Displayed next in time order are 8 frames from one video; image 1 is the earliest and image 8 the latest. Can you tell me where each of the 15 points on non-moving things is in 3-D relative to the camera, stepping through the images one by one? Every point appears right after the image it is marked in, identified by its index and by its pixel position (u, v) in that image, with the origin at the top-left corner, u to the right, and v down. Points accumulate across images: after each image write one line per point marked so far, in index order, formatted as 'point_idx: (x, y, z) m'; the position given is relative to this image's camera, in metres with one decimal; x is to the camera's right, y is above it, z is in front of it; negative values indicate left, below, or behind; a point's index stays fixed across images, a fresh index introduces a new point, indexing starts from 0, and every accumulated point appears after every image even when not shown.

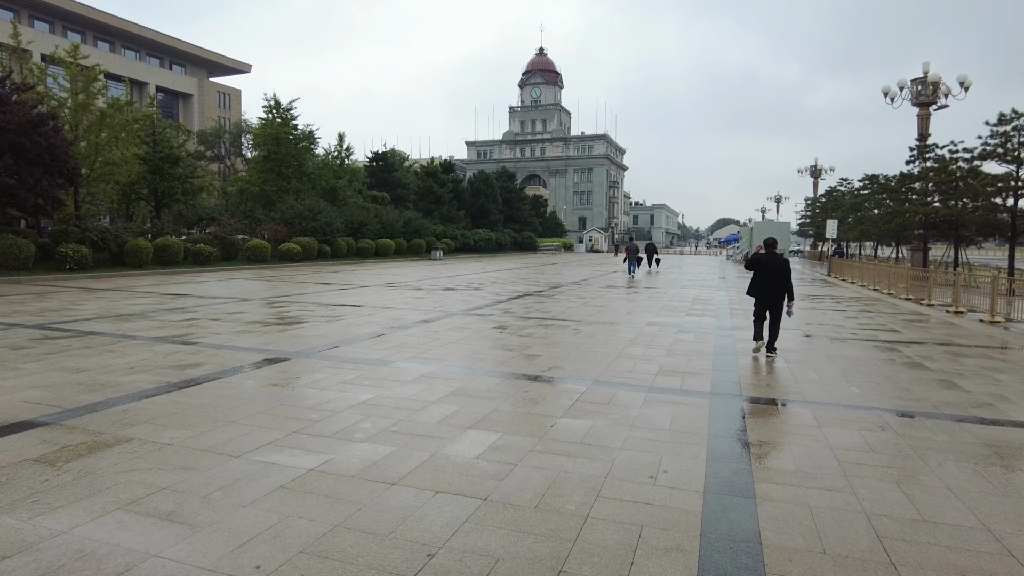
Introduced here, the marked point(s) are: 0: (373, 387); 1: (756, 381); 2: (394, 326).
0: (-1.2, -0.9, +5.9) m
1: (+2.5, -1.0, +6.8) m
2: (-1.8, -0.6, +9.9) m
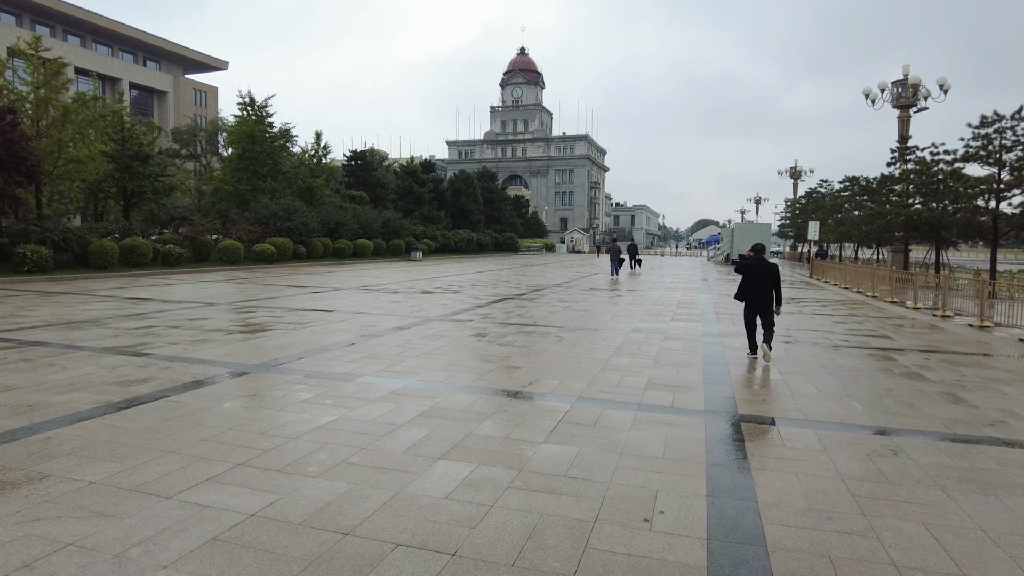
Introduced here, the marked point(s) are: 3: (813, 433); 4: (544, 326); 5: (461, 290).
0: (-1.4, -1.0, +5.3) m
1: (+2.3, -1.0, +6.4) m
2: (-2.1, -0.7, +9.4) m
3: (+2.3, -1.1, +5.0) m
4: (+0.6, -0.6, +10.8) m
5: (-1.4, -0.1, +17.7) m
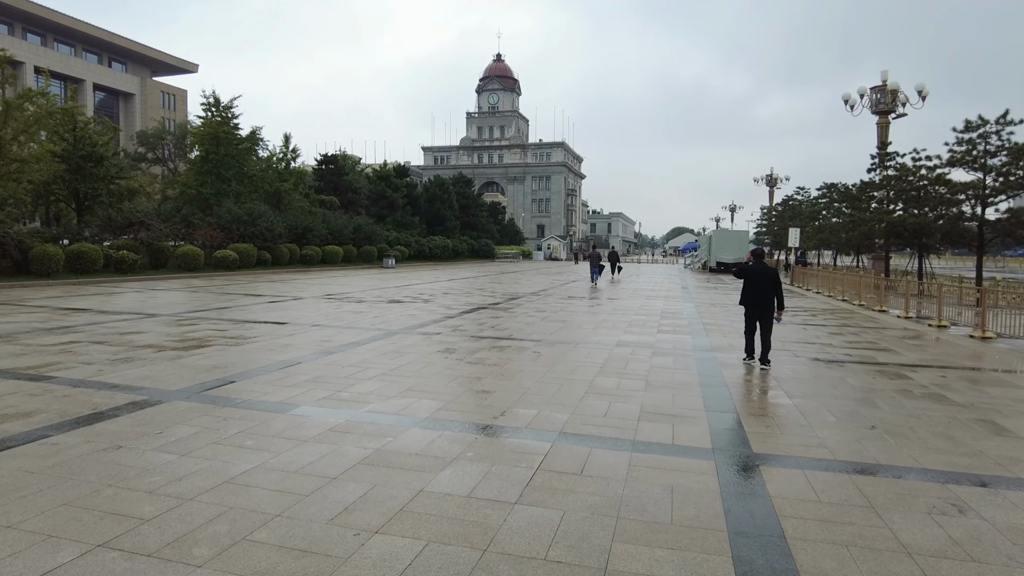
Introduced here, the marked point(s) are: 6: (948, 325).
0: (-1.7, -1.1, +4.3) m
1: (+2.0, -1.1, +5.4) m
2: (-2.4, -0.8, +8.3) m
3: (+2.1, -1.2, +4.1) m
4: (+0.1, -0.8, +9.8) m
5: (-2.0, -0.3, +16.6) m
6: (+11.1, -1.0, +16.6) m
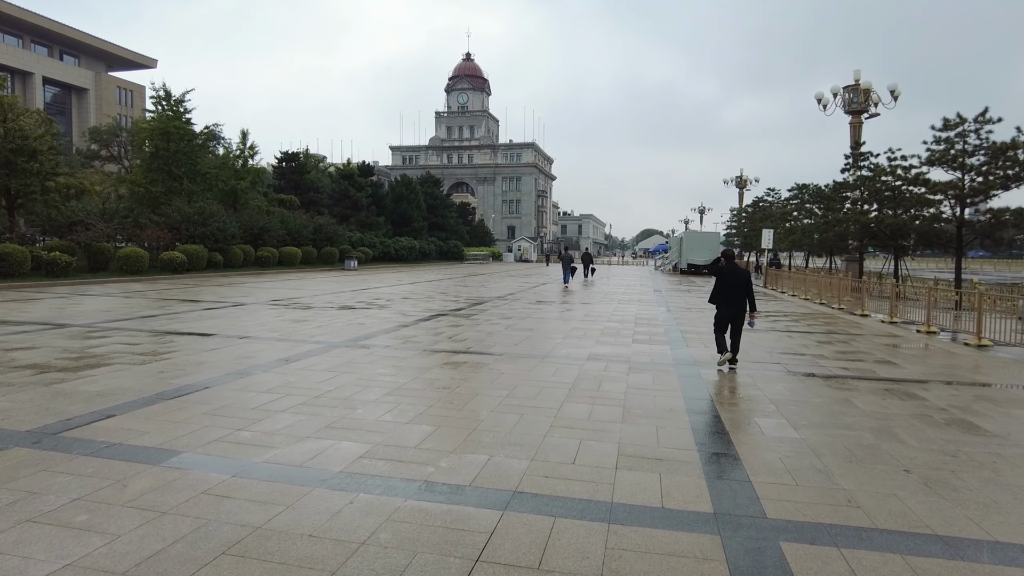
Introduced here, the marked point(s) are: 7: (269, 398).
0: (-2.0, -1.1, +3.0) m
1: (+1.7, -1.2, +4.3) m
2: (-2.9, -0.9, +7.0) m
3: (+1.8, -1.2, +3.0) m
4: (-0.4, -0.9, +8.7) m
5: (-2.9, -0.4, +15.3) m
6: (+10.3, -1.1, +15.9) m
7: (-2.2, -1.0, +5.8) m
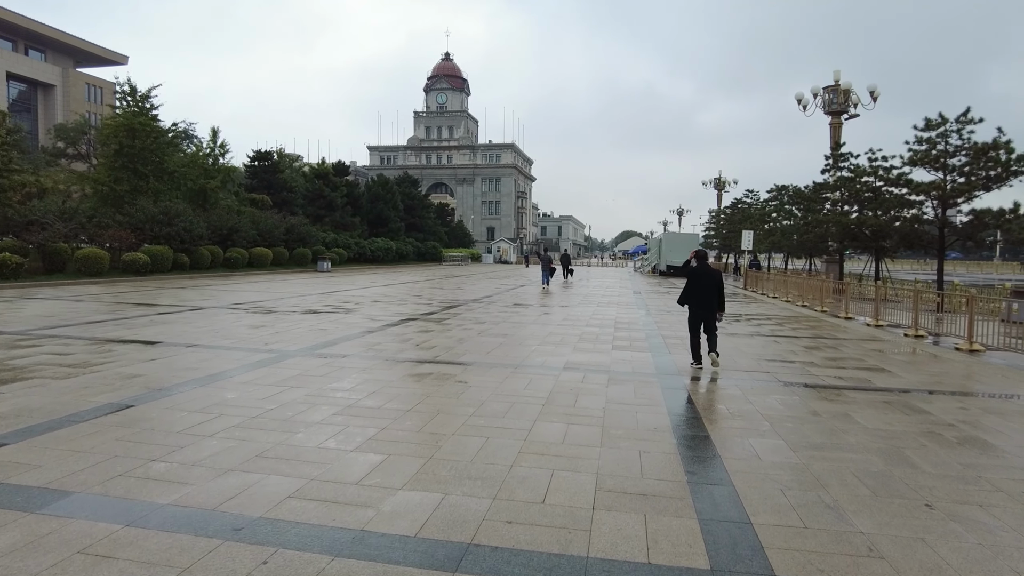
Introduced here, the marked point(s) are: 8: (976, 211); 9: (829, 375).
0: (-2.2, -1.2, +2.3) m
1: (+1.5, -1.2, +3.7) m
2: (-3.2, -0.9, +6.3) m
3: (+1.6, -1.3, +2.4) m
4: (-0.8, -0.9, +8.0) m
5: (-3.4, -0.4, +14.6) m
6: (+9.7, -1.1, +15.5) m
7: (-2.4, -1.0, +5.1) m
8: (+13.5, +2.2, +19.0) m
9: (+3.9, -1.1, +8.1) m
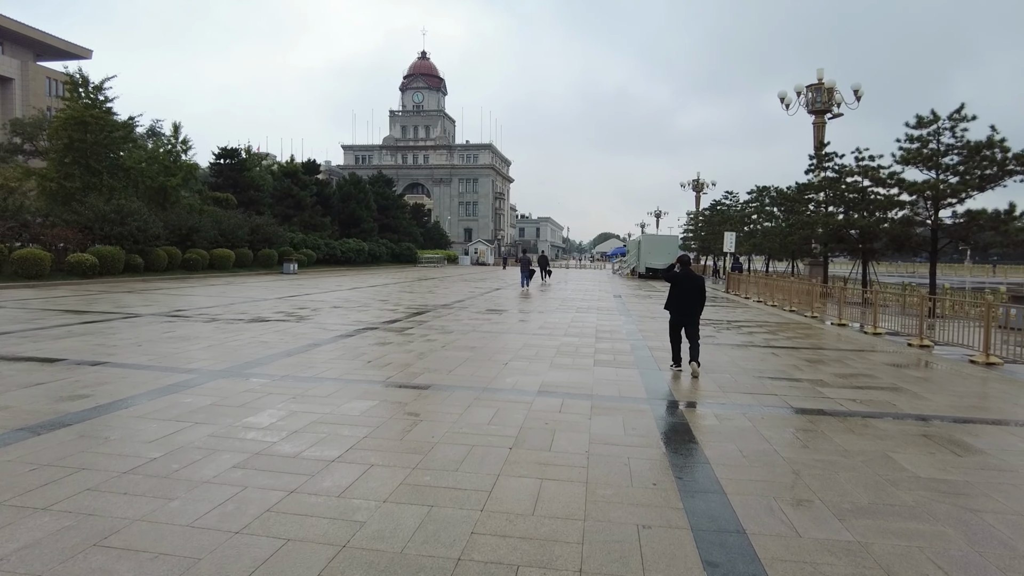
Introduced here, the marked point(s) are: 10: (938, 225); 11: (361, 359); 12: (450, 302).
0: (-2.3, -1.2, +1.0) m
1: (+1.2, -1.3, +2.5) m
2: (-3.5, -1.0, +4.9) m
3: (+1.4, -1.4, +1.2) m
4: (-1.1, -1.0, +6.7) m
5: (-4.0, -0.5, +13.2) m
6: (+9.1, -1.2, +14.6) m
7: (-2.7, -1.1, +3.8) m
8: (+12.7, +2.1, +18.3) m
9: (+3.5, -1.2, +7.0) m
10: (+12.6, +1.9, +19.4) m
11: (-1.9, -0.9, +8.4) m
12: (-1.7, -0.4, +18.2) m
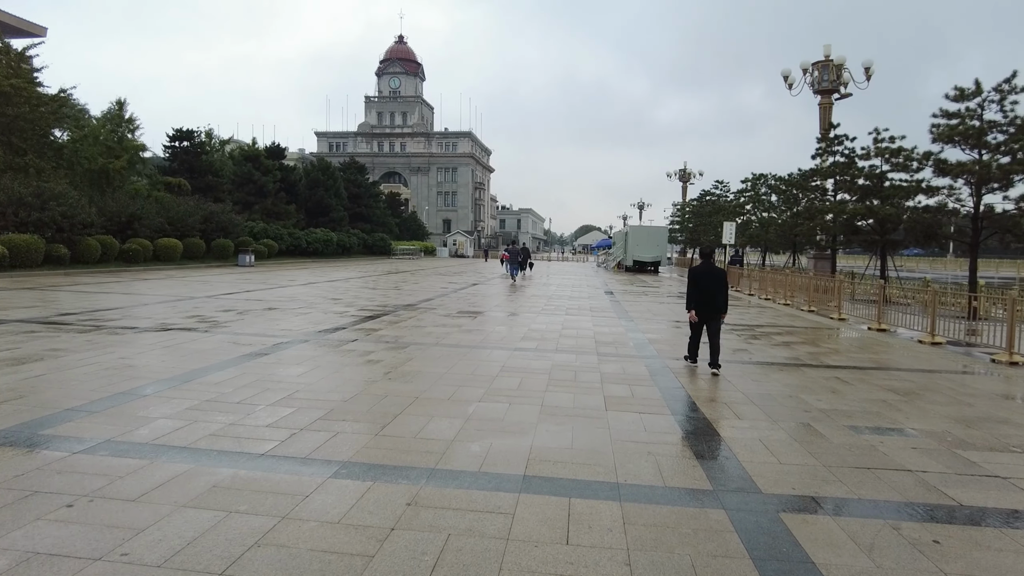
0: (-2.3, -1.4, -1.8) m
1: (+1.2, -1.4, -0.1) m
2: (-3.7, -1.1, +2.1) m
3: (+1.4, -1.5, -1.5) m
4: (-1.3, -1.1, +4.0) m
5: (-4.4, -0.5, +10.4) m
6: (+8.6, -1.2, +12.2) m
7: (-2.8, -1.2, +1.0) m
8: (+12.2, +2.2, +15.8) m
9: (+3.3, -1.2, +4.3) m
10: (+12.0, +2.0, +17.0) m
11: (-2.2, -0.9, +5.6) m
12: (-2.3, -0.3, +15.4) m
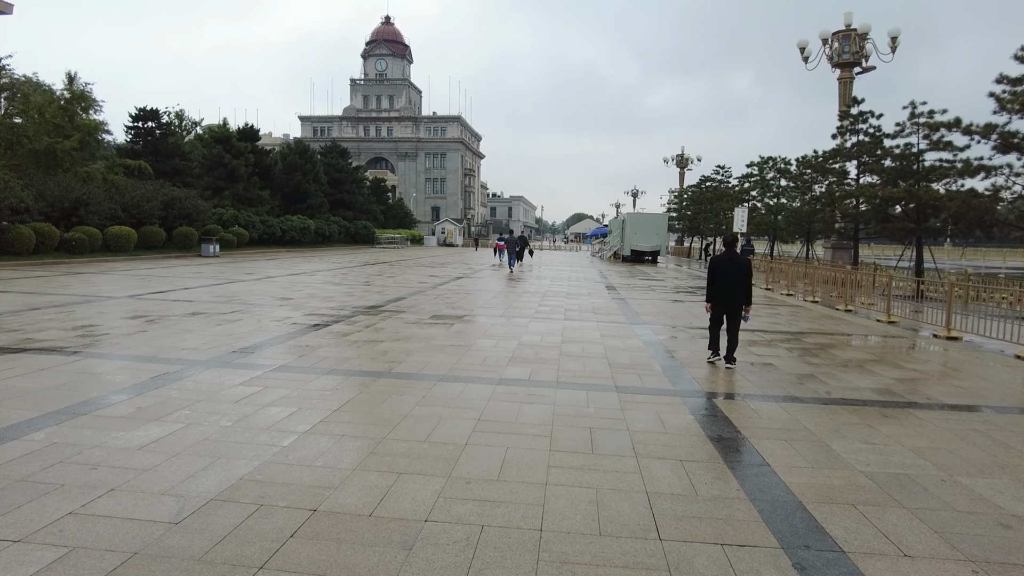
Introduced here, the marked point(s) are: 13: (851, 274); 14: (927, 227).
0: (-2.4, -1.6, -4.3) m
1: (+1.1, -1.6, -2.7) m
2: (-3.7, -1.3, -0.5) m
3: (+1.4, -1.7, -4.0) m
4: (-1.4, -1.2, +1.4) m
5: (-4.6, -0.6, +7.8) m
6: (+8.4, -1.2, +9.7) m
7: (-2.9, -1.4, -1.6) m
8: (+11.9, +2.2, +13.4) m
9: (+3.2, -1.4, +1.8) m
10: (+11.8, +2.1, +14.6) m
11: (-2.3, -1.1, +3.0) m
12: (-2.5, -0.3, +12.8) m
13: (+9.0, +0.2, +16.2) m
14: (+11.6, +1.7, +18.5) m
